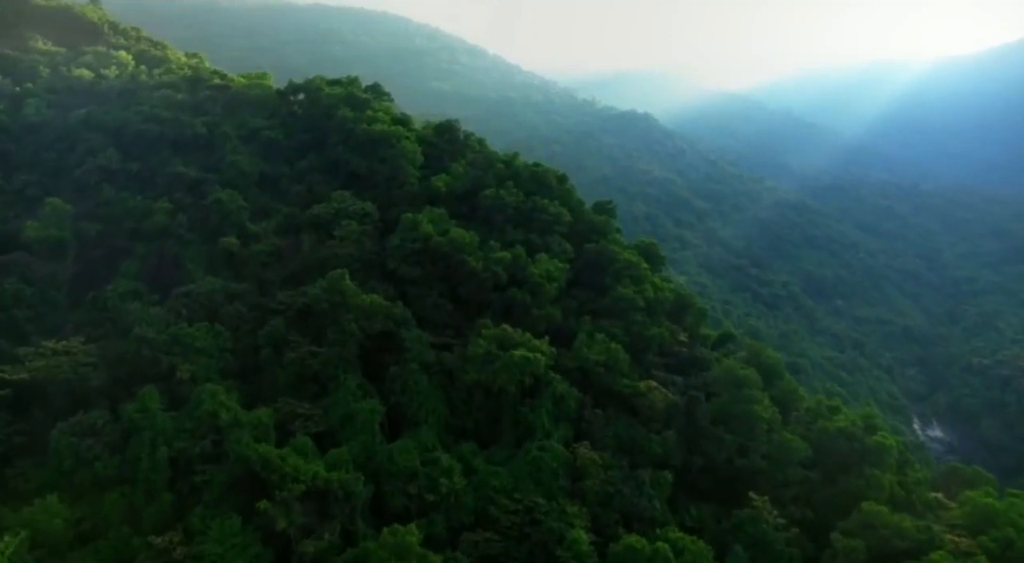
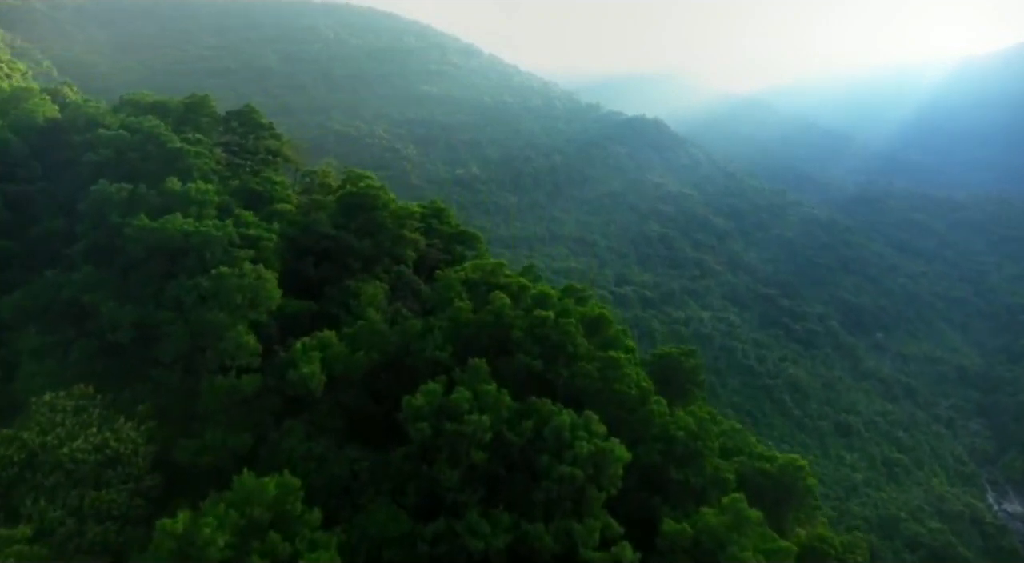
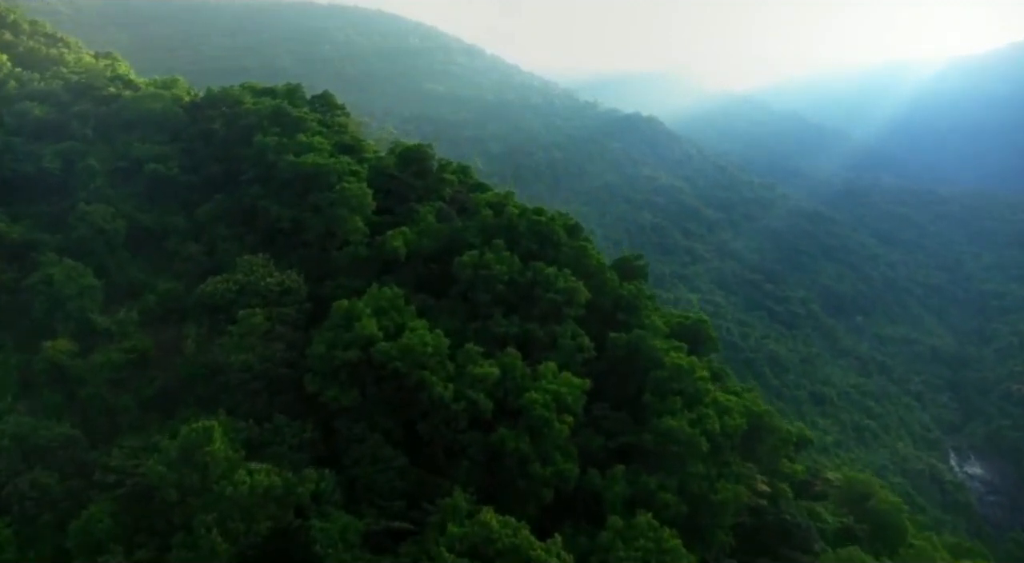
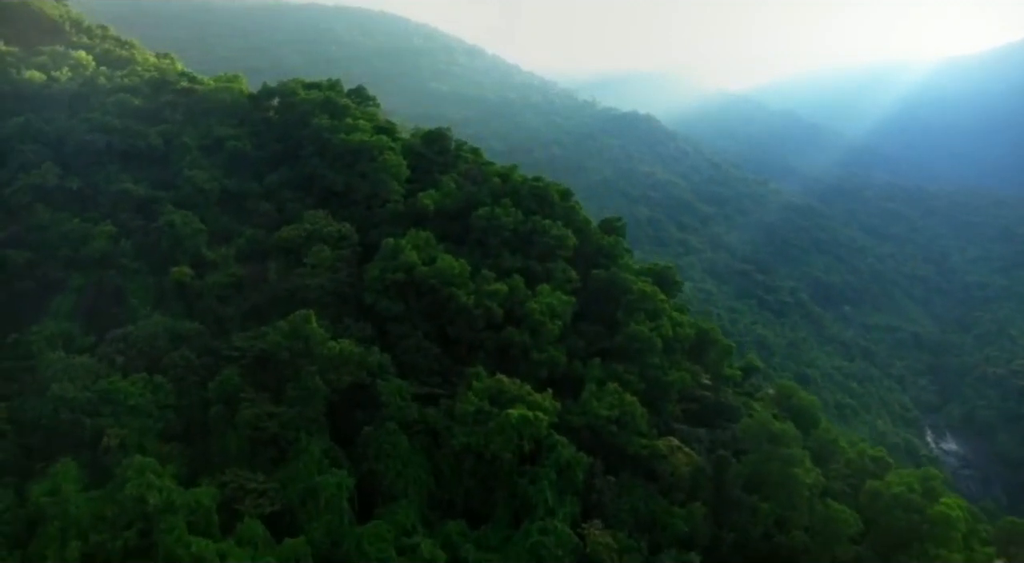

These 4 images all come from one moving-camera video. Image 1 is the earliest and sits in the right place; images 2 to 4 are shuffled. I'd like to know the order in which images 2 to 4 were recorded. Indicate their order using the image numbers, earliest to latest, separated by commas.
4, 3, 2
